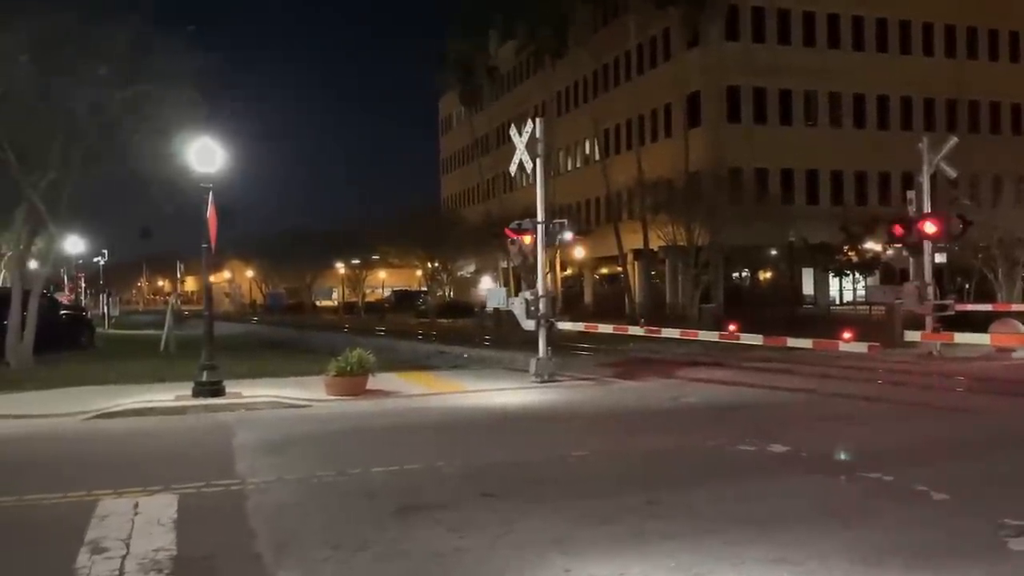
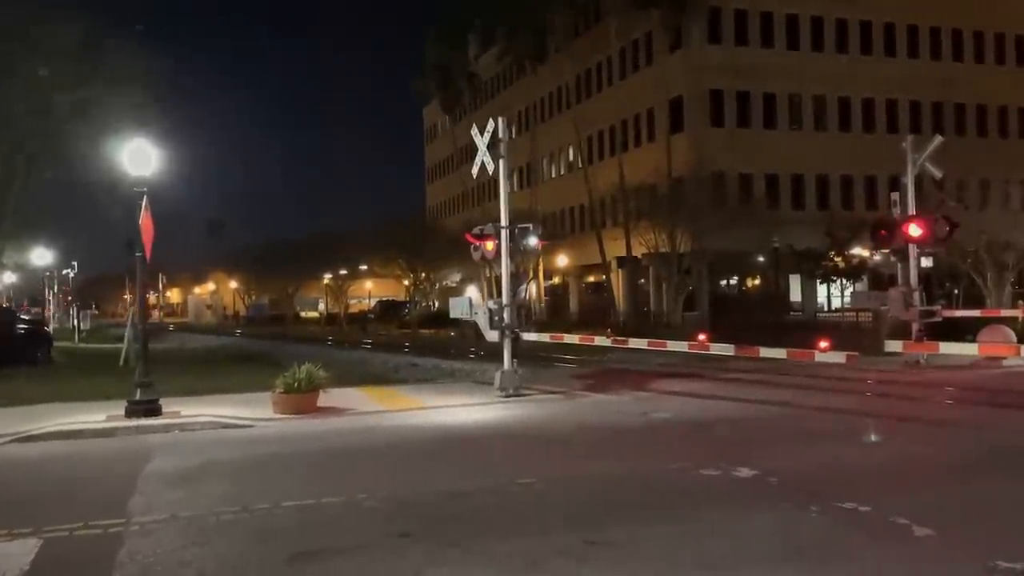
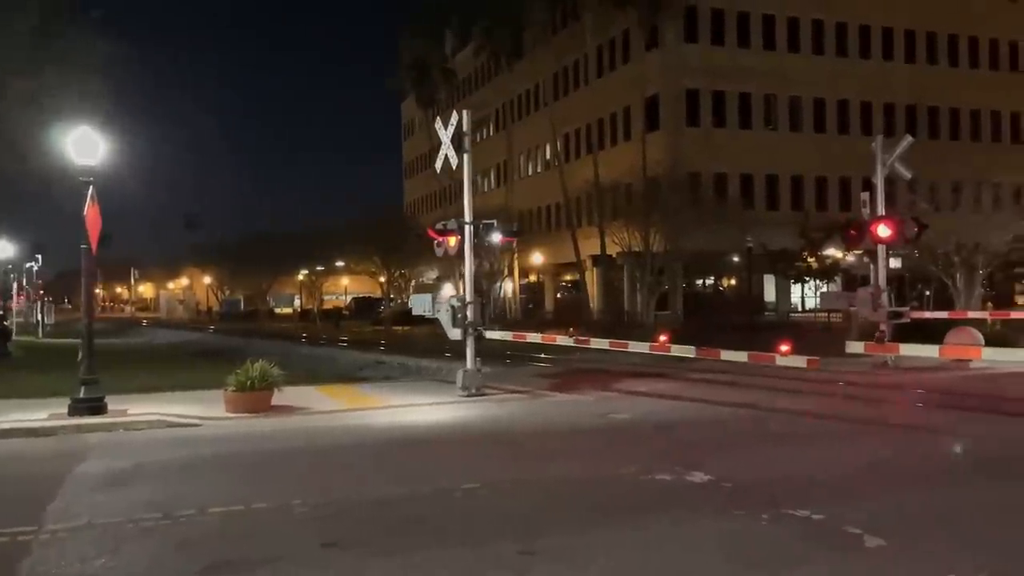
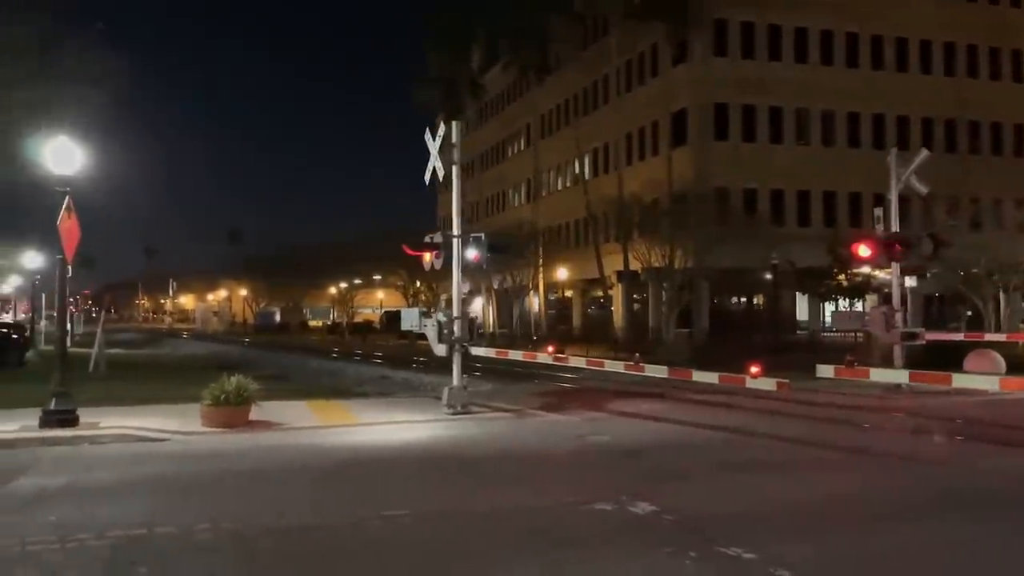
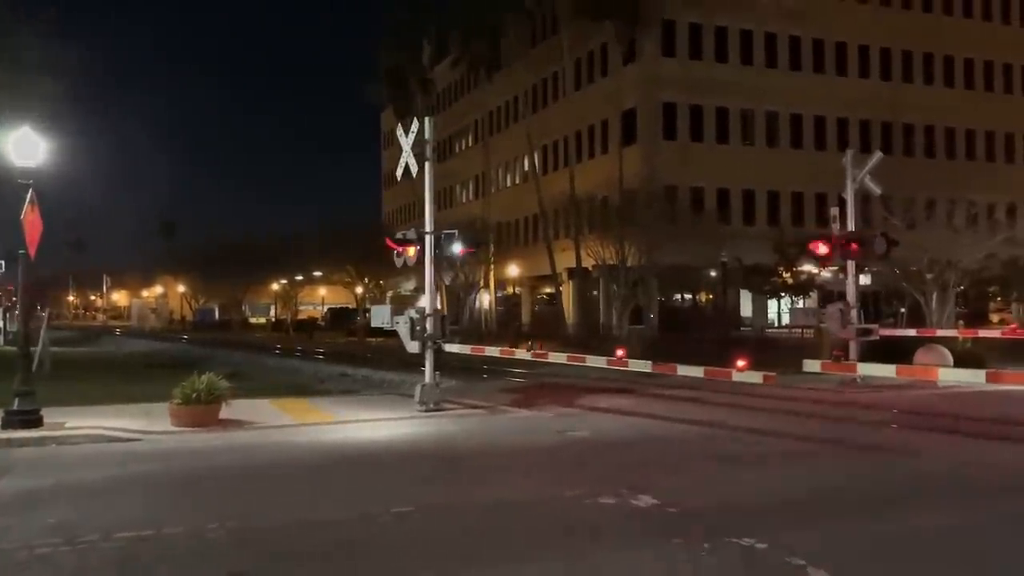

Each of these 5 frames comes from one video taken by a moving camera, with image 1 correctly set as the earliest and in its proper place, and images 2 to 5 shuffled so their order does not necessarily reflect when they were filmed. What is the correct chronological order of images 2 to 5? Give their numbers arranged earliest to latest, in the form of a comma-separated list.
2, 3, 5, 4
